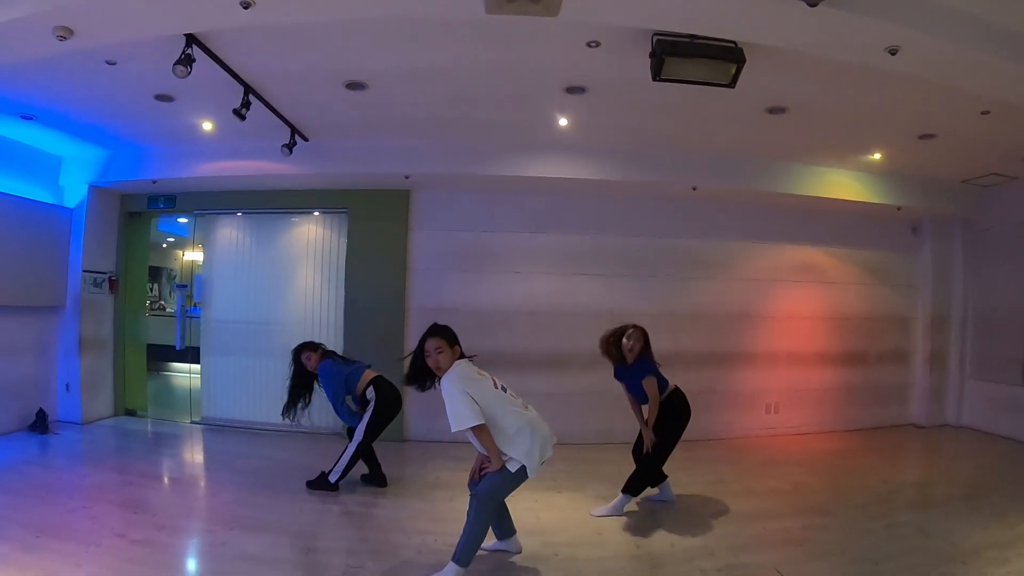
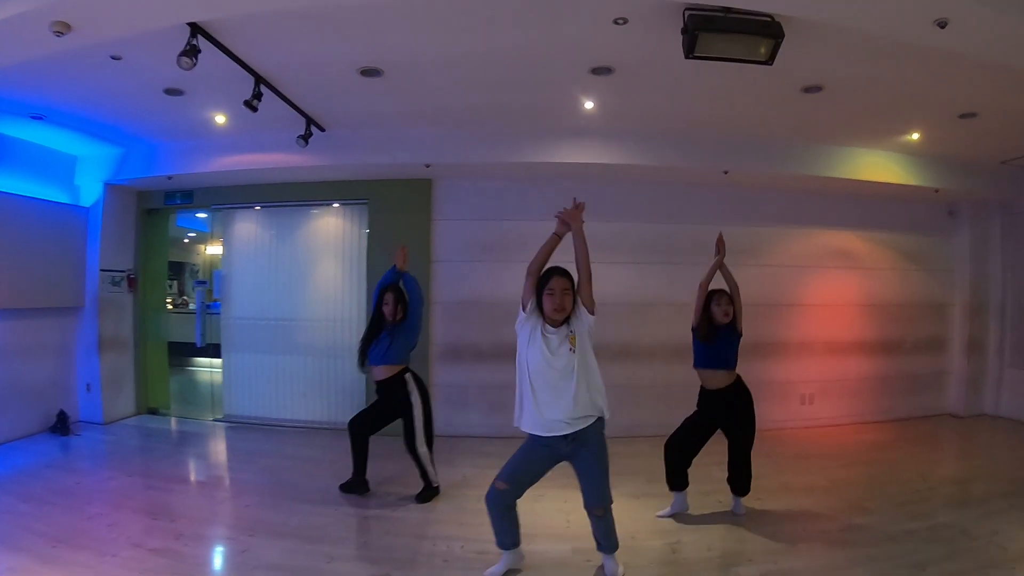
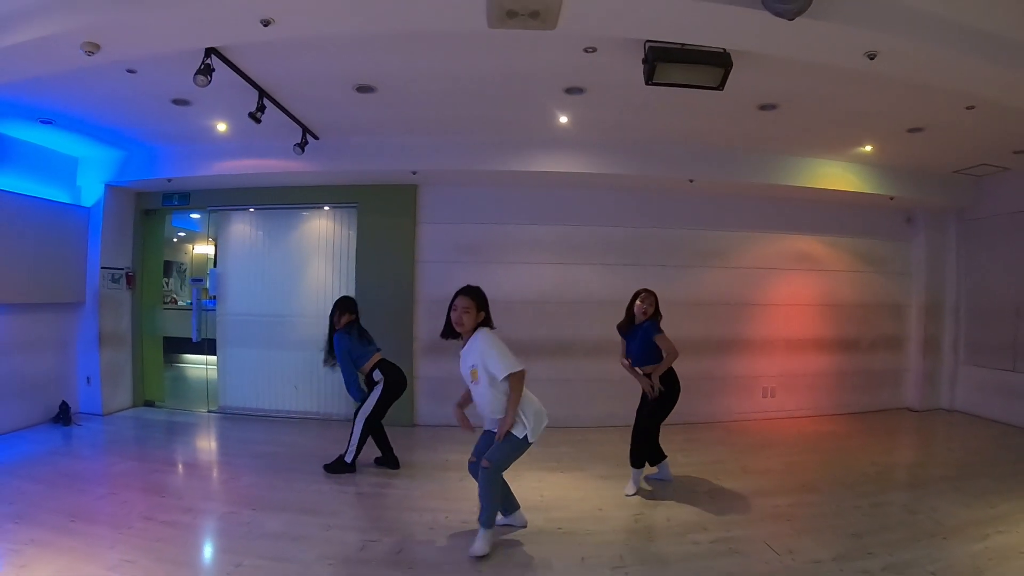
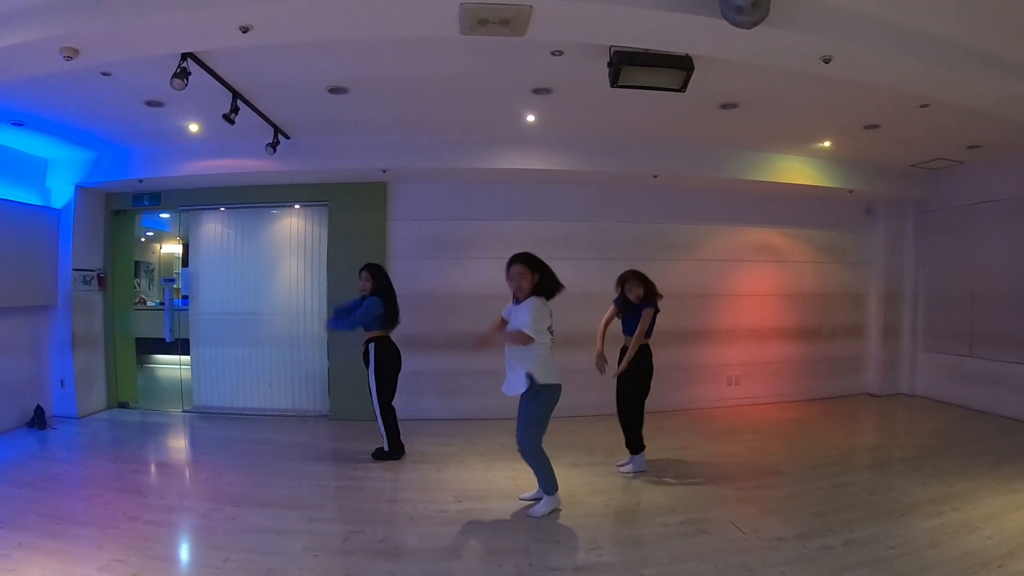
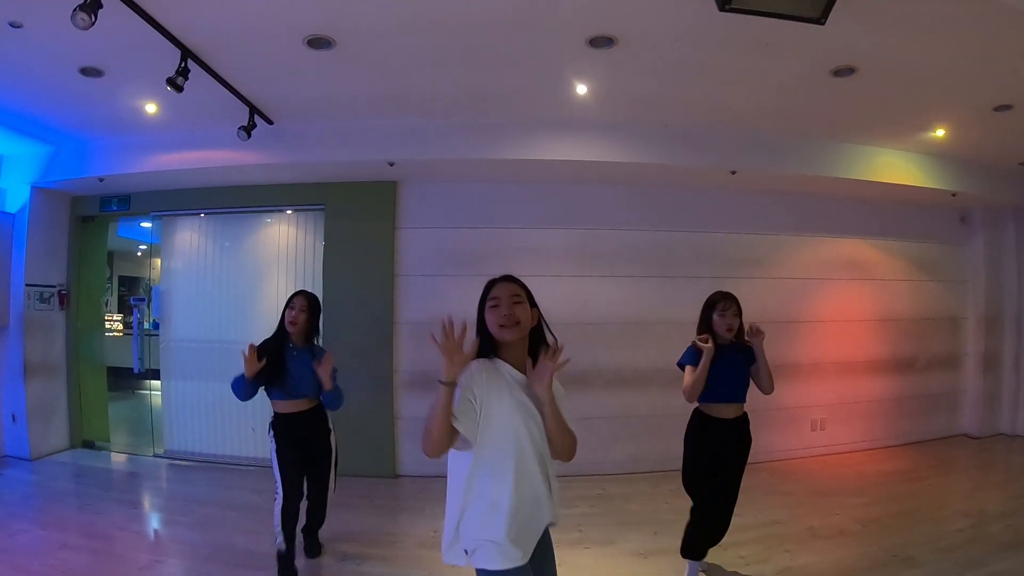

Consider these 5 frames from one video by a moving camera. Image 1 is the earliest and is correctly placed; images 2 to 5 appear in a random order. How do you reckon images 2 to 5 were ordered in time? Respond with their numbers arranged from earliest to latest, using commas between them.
3, 2, 5, 4
